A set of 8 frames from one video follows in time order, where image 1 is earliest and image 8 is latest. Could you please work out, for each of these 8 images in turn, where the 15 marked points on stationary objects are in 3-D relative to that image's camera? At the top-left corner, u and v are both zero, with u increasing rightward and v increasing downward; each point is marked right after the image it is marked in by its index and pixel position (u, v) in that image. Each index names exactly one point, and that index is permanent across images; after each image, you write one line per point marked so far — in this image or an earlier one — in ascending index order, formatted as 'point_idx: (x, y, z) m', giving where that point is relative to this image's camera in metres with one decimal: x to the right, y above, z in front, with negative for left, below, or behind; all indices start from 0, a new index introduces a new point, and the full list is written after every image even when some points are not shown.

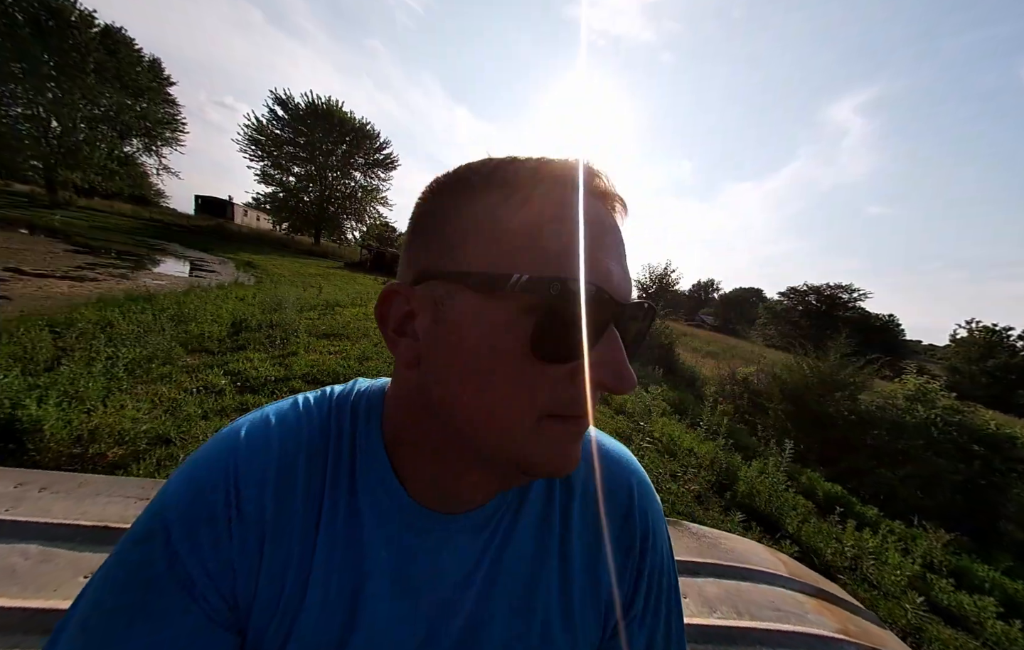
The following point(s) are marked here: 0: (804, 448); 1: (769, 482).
0: (+5.3, -2.2, +7.4) m
1: (+3.5, -2.2, +5.6) m
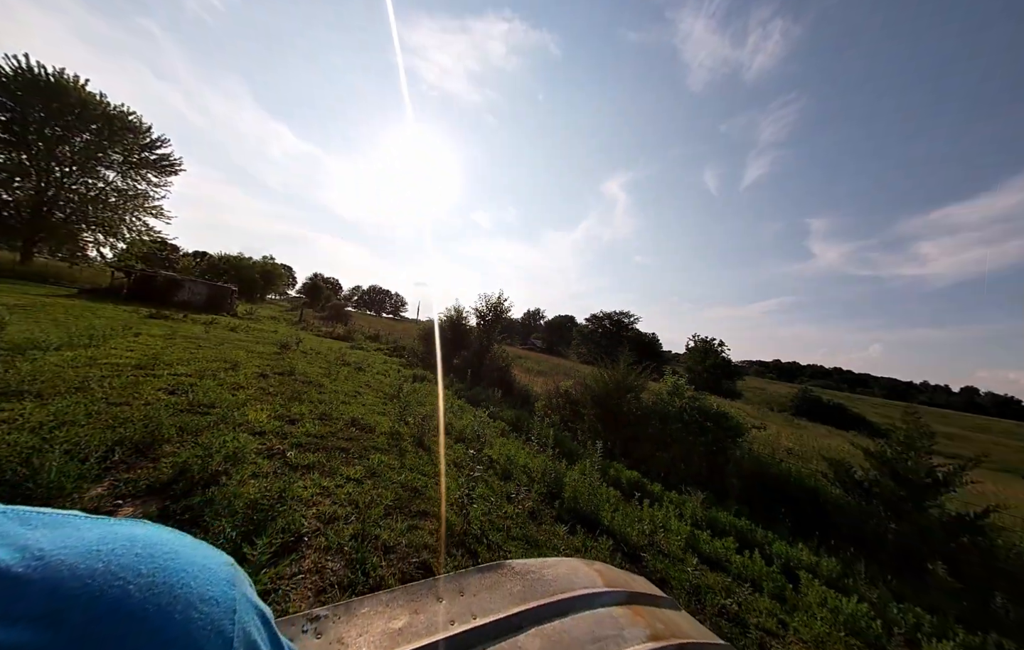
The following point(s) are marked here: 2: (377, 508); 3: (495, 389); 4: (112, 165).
0: (+2.2, -2.7, +9.2) m
1: (+1.3, -2.6, +6.8) m
2: (-1.6, -2.2, +4.9) m
3: (-0.5, -1.8, +11.5) m
4: (-19.0, +7.7, +19.2) m
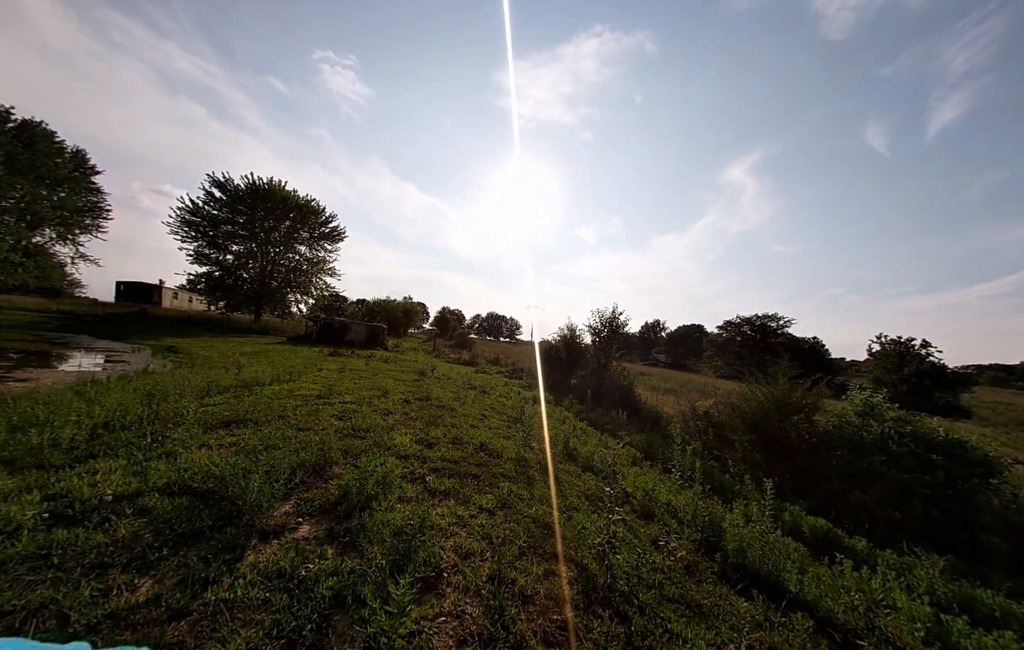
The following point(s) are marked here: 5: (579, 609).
0: (+4.8, -2.7, +7.1) m
1: (+3.2, -2.7, +5.1) m
2: (-0.2, -2.4, +4.2) m
3: (+2.9, -2.2, +10.2) m
4: (-12.9, +5.3, +23.7) m
5: (+0.4, -2.6, +3.5) m
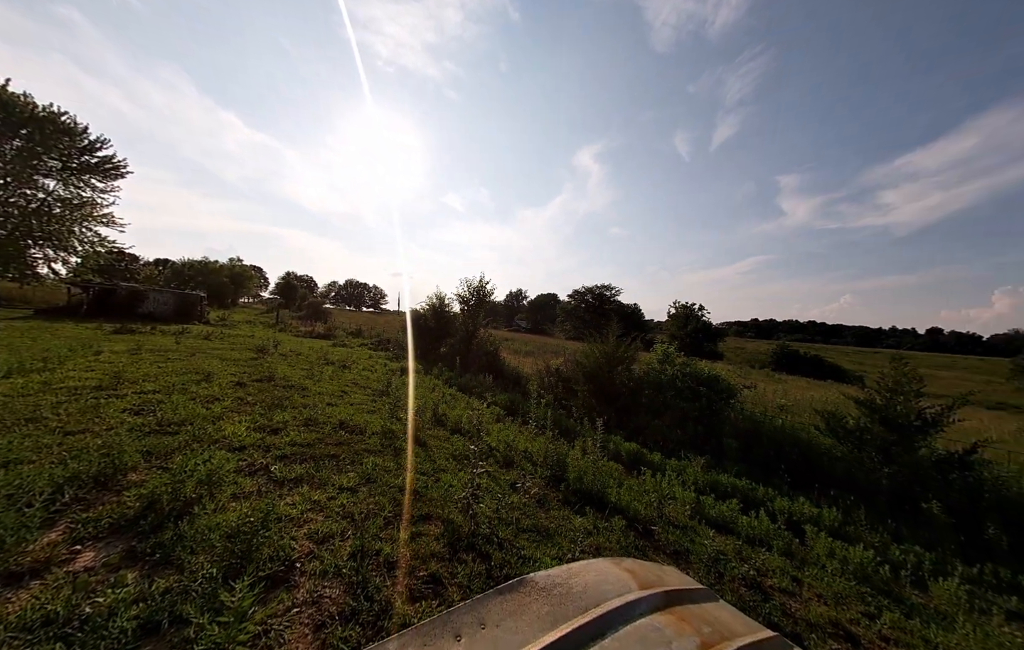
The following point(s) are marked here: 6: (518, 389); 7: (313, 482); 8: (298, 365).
0: (+2.1, -2.1, +8.9) m
1: (+1.3, -2.2, +6.5) m
2: (-1.5, -2.1, +4.3) m
3: (-0.8, -1.4, +11.0) m
4: (-20.4, +6.7, +17.4) m
5: (-0.6, -2.3, +3.9) m
6: (+0.2, -1.7, +10.5) m
7: (-2.5, -1.9, +4.9) m
8: (-5.9, -1.1, +10.7) m
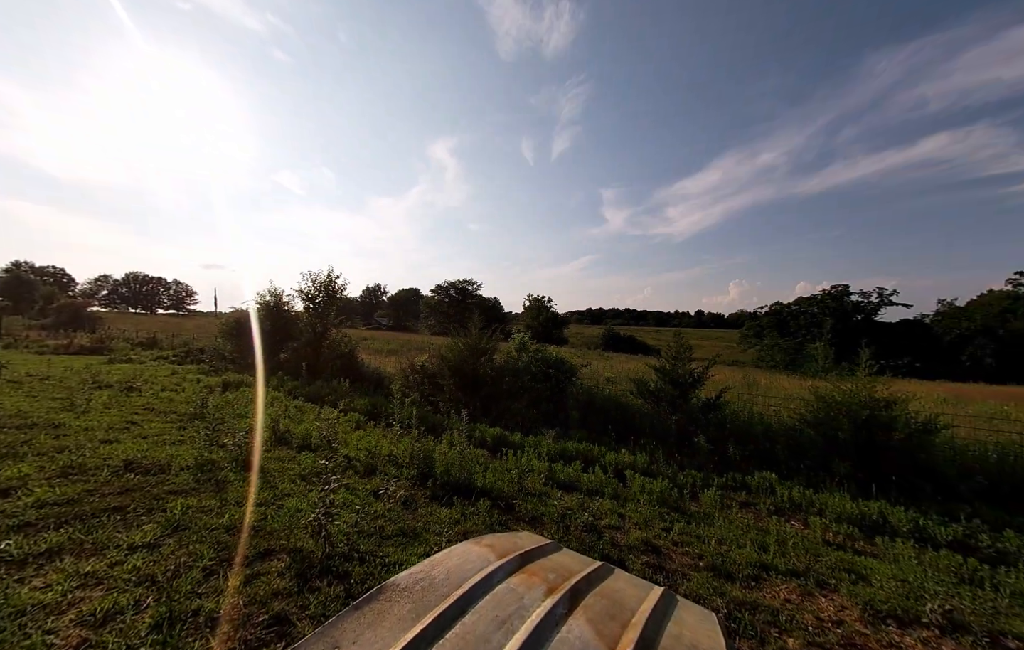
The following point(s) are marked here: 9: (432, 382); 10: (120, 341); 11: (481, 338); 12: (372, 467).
0: (-0.9, -1.9, +8.9) m
1: (-0.8, -2.1, +6.3) m
2: (-2.8, -2.2, +3.4) m
3: (-4.3, -1.3, +9.9) m
4: (-25.2, +6.1, +9.4) m
5: (-1.9, -2.3, +3.3) m
6: (-3.3, -1.6, +9.8) m
7: (-3.9, -2.0, +3.6) m
8: (-9.1, -1.3, +8.0) m
9: (-2.0, -1.4, +9.6) m
10: (-15.0, -0.4, +16.0) m
11: (-0.7, -0.4, +9.5) m
12: (-2.1, -2.1, +5.9) m
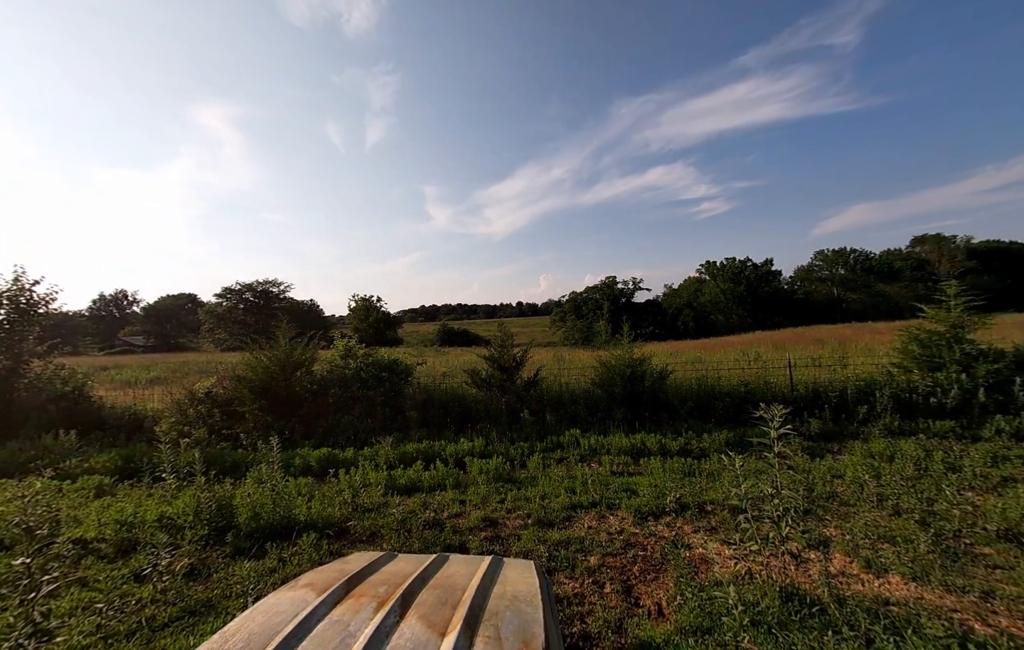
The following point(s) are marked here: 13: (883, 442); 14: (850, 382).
0: (-4.5, -2.2, +7.6) m
1: (-3.4, -2.3, +5.3) m
2: (-4.0, -2.5, +1.8) m
3: (-8.1, -1.9, +7.1) m
4: (-27.4, +3.8, -2.1) m
5: (-3.1, -2.6, +2.1) m
6: (-7.1, -2.1, +7.5) m
7: (-5.1, -2.5, +1.6) m
8: (-11.7, -2.2, +3.4) m
9: (-5.8, -1.8, +7.8) m
10: (-20.4, -1.9, +8.2) m
11: (-4.7, -0.6, +8.2) m
12: (-4.3, -2.4, +4.4) m
13: (+5.8, -1.7, +5.9) m
14: (+6.5, -1.0, +7.5) m
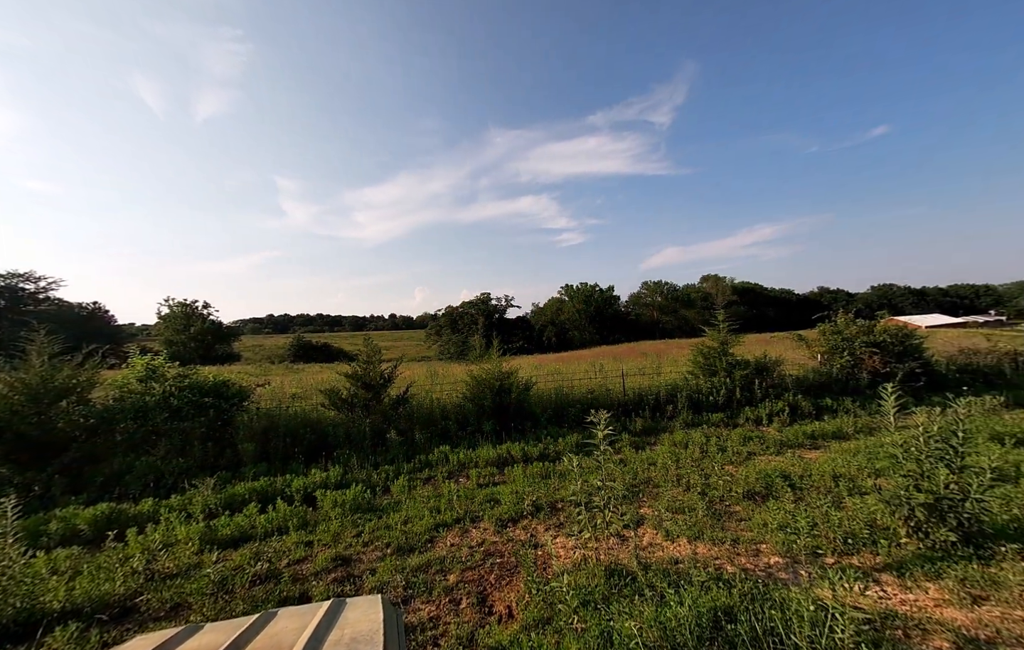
0: (-7.0, -2.3, +5.7) m
1: (-5.2, -2.4, +3.9) m
2: (-4.6, -2.5, +0.4) m
3: (-10.2, -1.9, +4.1) m
4: (-25.4, +4.5, -10.7) m
5: (-3.9, -2.6, +1.0) m
6: (-9.4, -2.2, +4.7) m
7: (-5.6, -2.4, -0.2) m
8: (-12.4, -2.0, -0.6) m
9: (-8.3, -1.9, +5.5) m
10: (-22.2, -1.7, +1.1) m
11: (-7.4, -0.8, +6.2) m
12: (-5.8, -2.5, +2.7) m
13: (+3.2, -2.1, +7.5) m
14: (+3.5, -1.4, +9.2) m
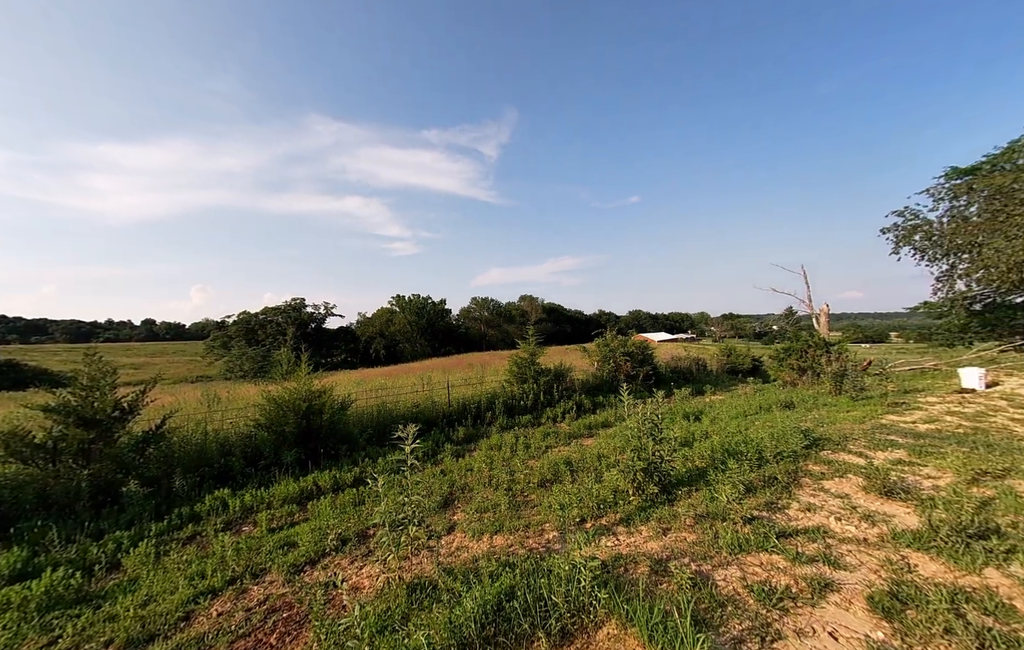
0: (-8.7, -2.3, +1.6) m
1: (-6.3, -2.4, +0.8) m
2: (-4.2, -2.4, -2.1) m
3: (-10.8, -1.7, -1.3) m
4: (-17.6, +5.5, -21.1) m
5: (-3.8, -2.5, -1.2) m
6: (-10.4, -2.1, -0.3) m
7: (-4.7, -2.2, -3.0) m
8: (-10.7, -1.7, -6.4) m
9: (-9.8, -1.8, +0.8) m
10: (-20.2, -1.1, -9.4) m
11: (-9.3, -0.7, +2.0) m
12: (-6.3, -2.4, -0.6) m
13: (-0.3, -2.3, +7.8) m
14: (-0.9, -1.7, +9.4) m
